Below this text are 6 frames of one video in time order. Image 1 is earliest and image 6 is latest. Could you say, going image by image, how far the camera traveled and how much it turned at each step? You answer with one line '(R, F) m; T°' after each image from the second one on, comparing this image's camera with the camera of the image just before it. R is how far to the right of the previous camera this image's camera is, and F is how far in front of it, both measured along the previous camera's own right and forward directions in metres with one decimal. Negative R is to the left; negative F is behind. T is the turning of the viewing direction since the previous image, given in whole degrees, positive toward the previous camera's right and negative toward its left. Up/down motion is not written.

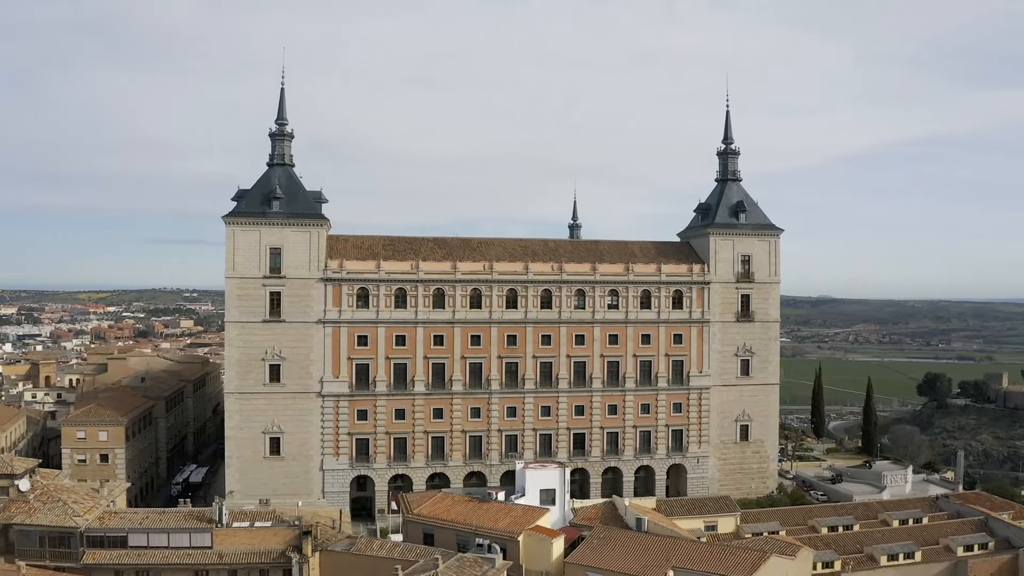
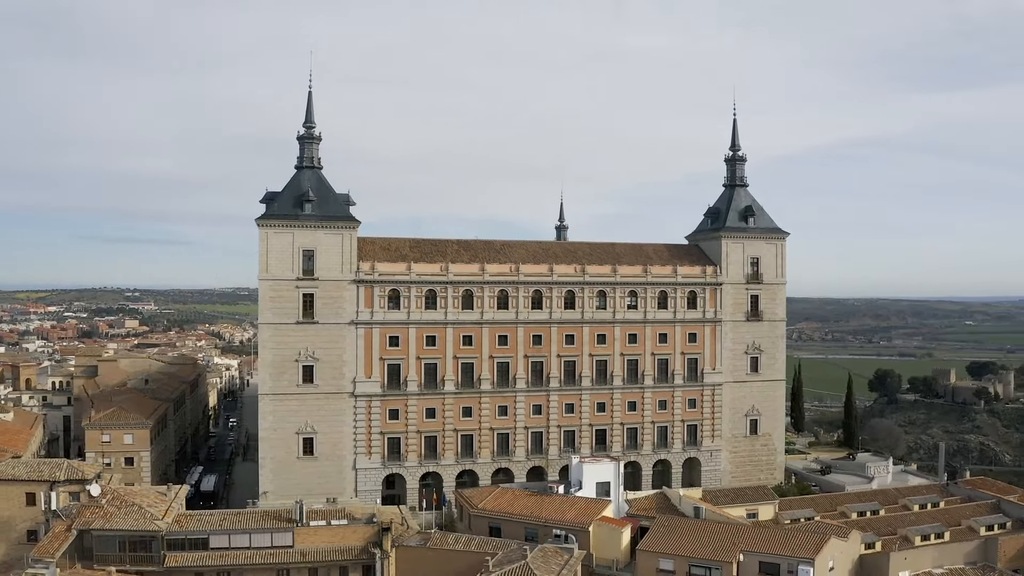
(-6.3, -1.5) m; +4°
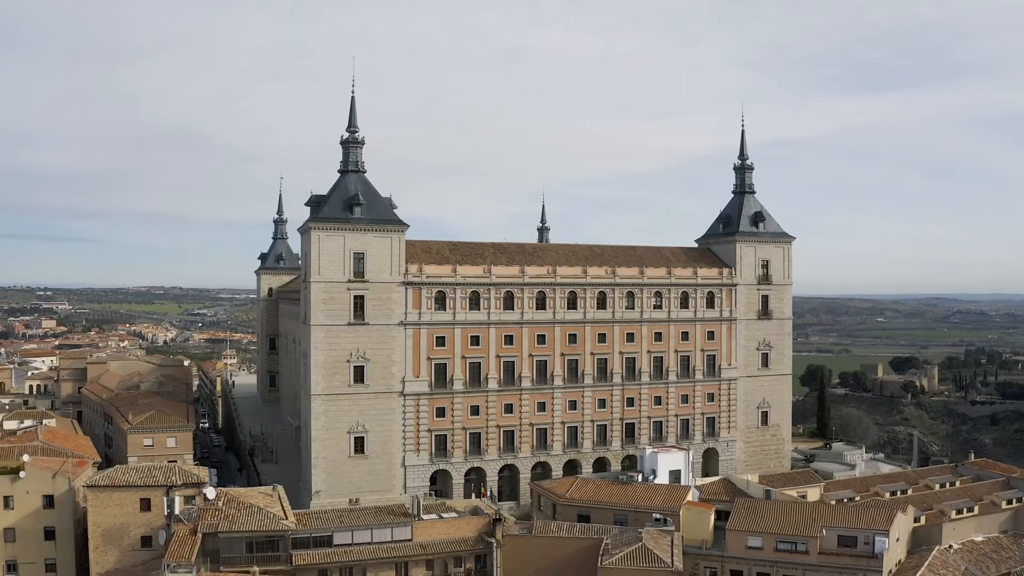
(-9.5, -1.9) m; +6°
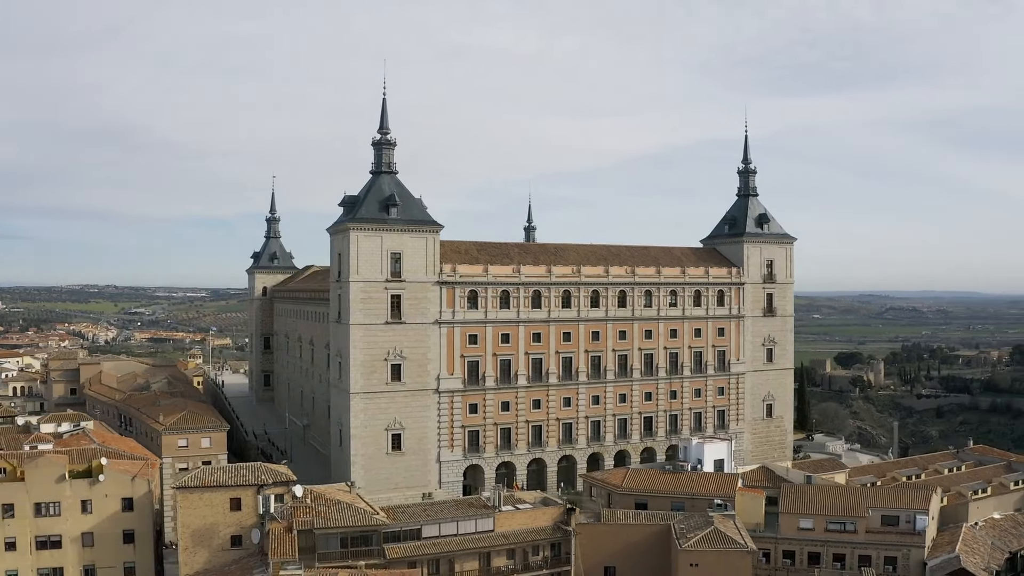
(-7.0, -1.4) m; +5°
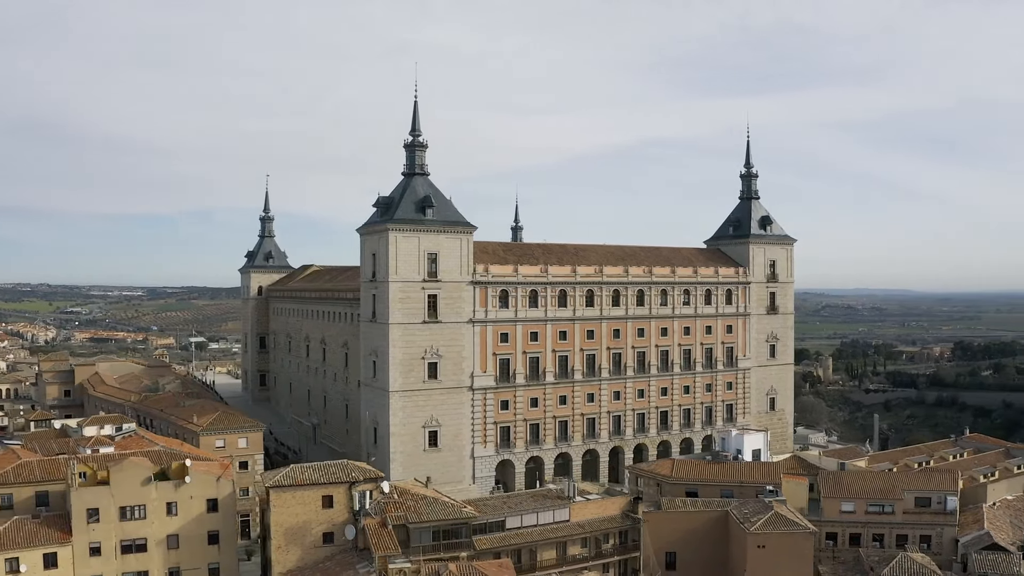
(-7.0, -1.3) m; +5°
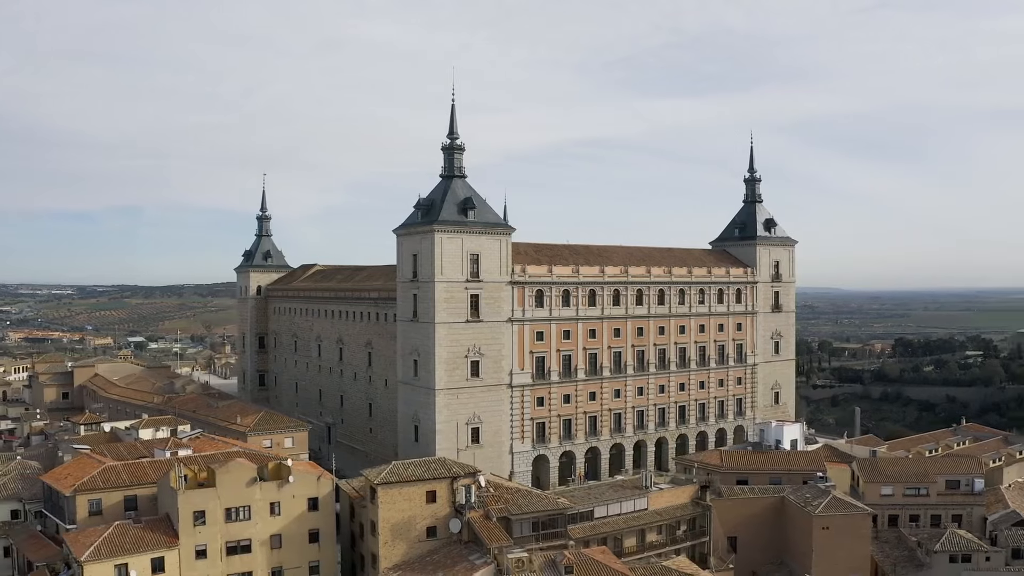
(-7.9, -1.3) m; +5°
